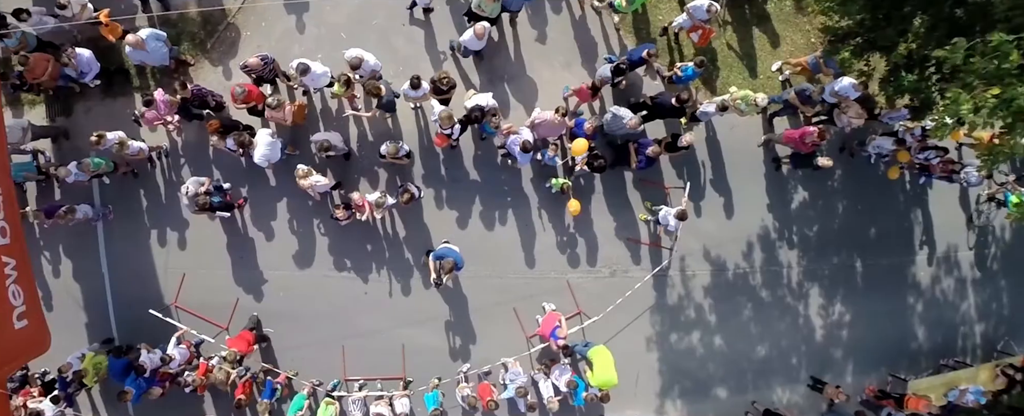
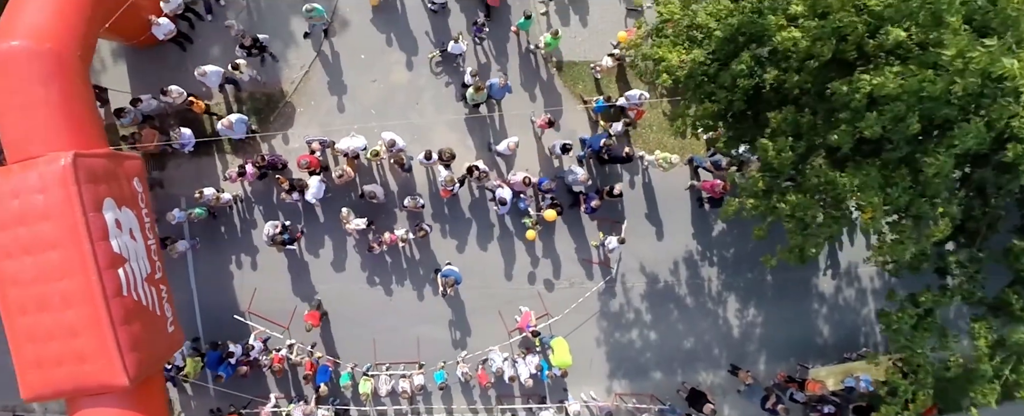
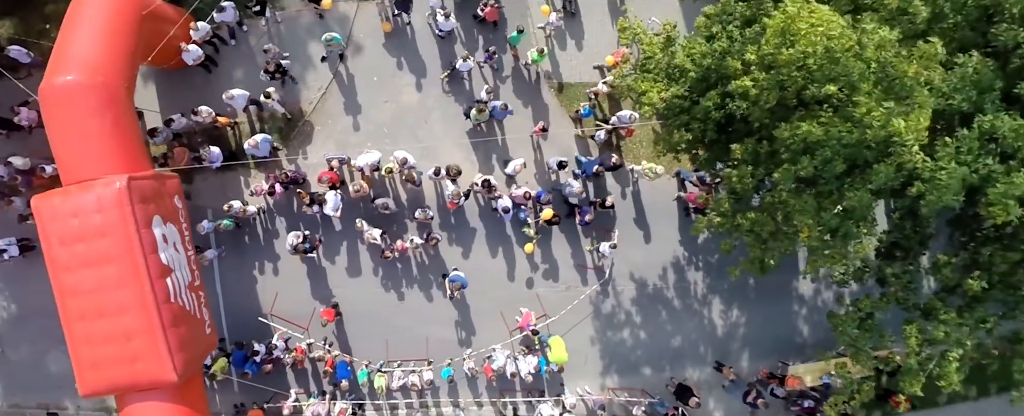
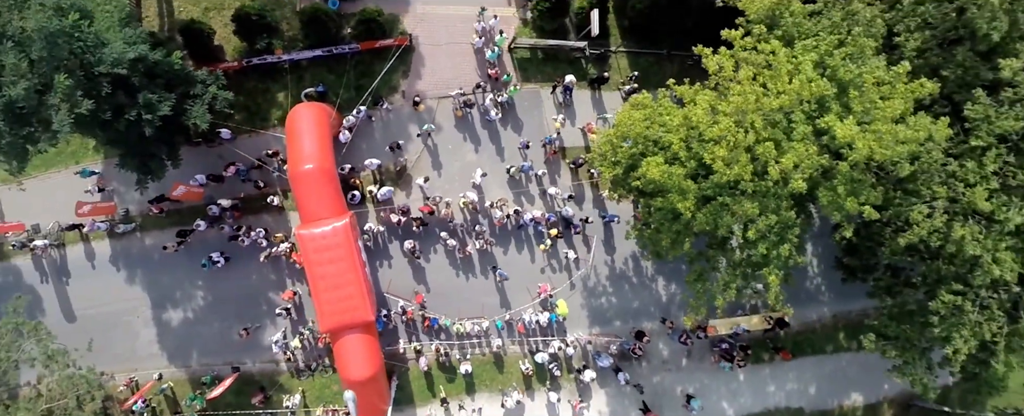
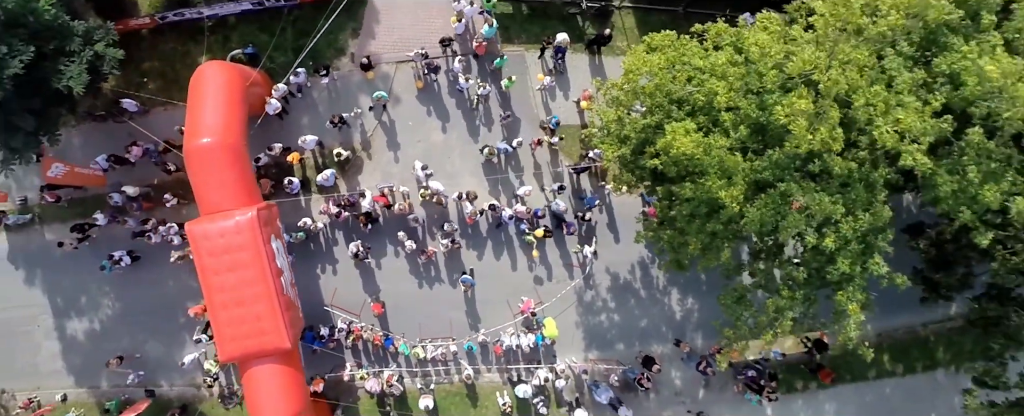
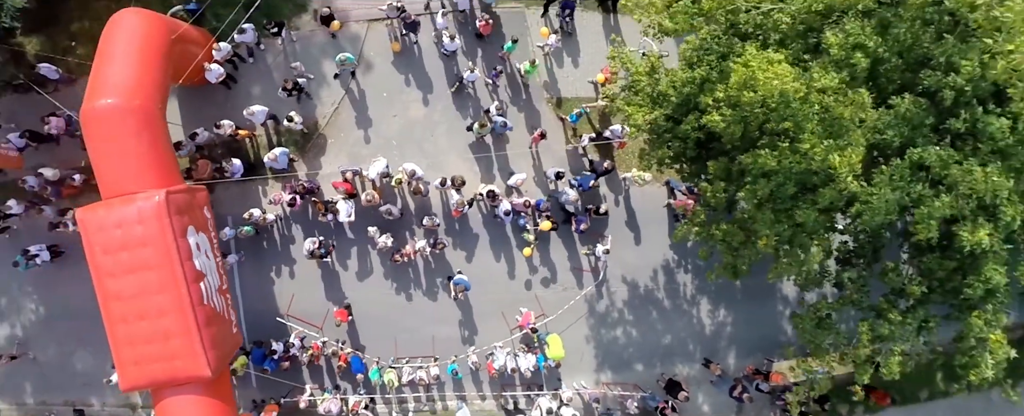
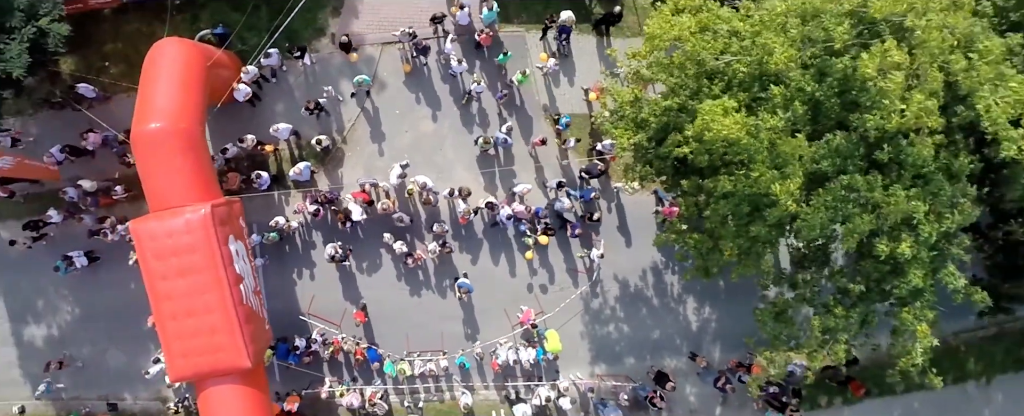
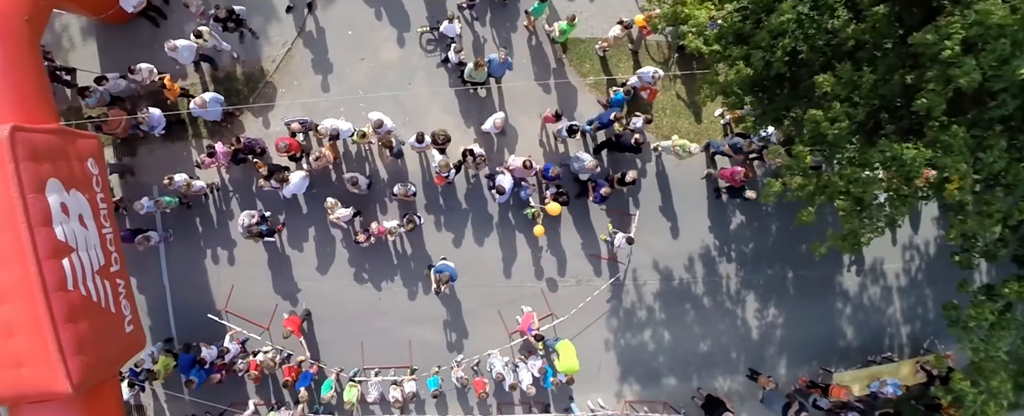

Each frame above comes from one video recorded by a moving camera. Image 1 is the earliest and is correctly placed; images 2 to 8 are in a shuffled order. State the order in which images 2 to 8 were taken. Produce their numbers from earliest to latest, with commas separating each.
8, 2, 3, 6, 7, 5, 4
